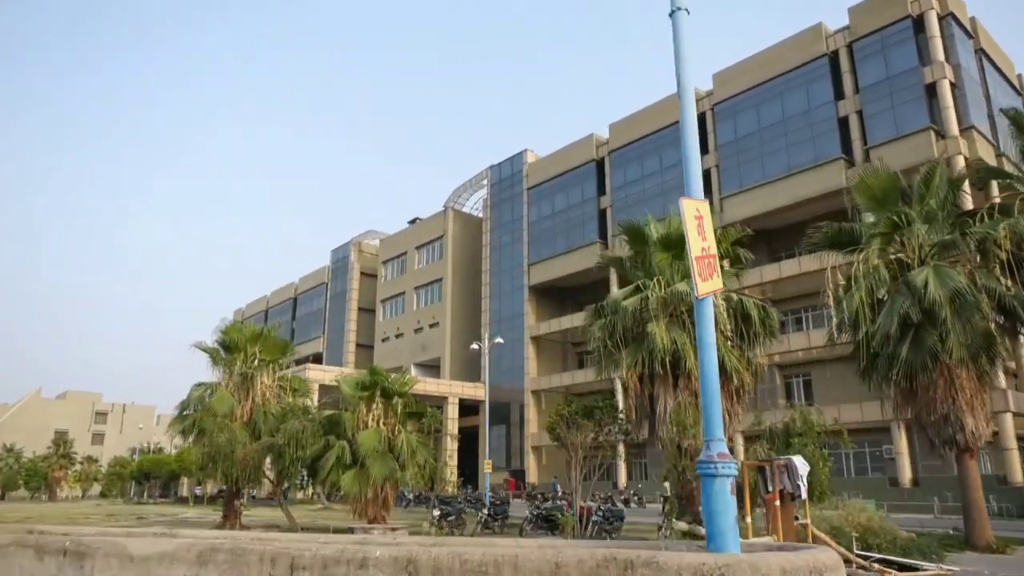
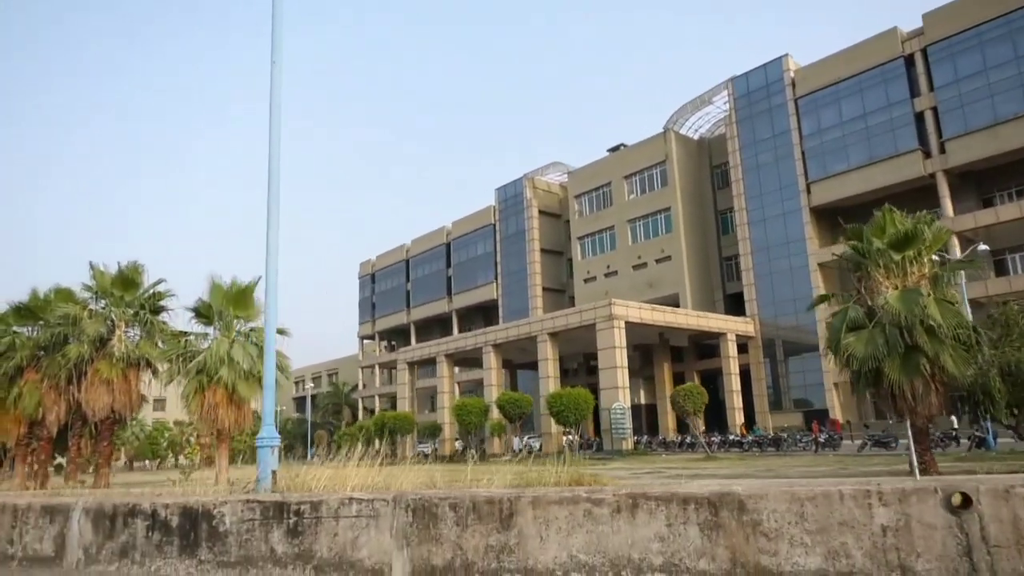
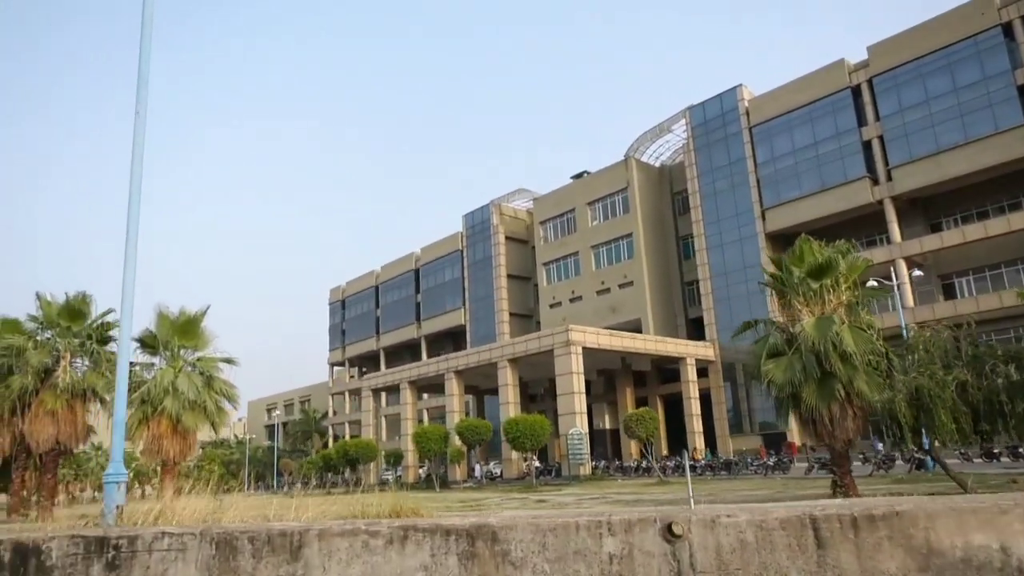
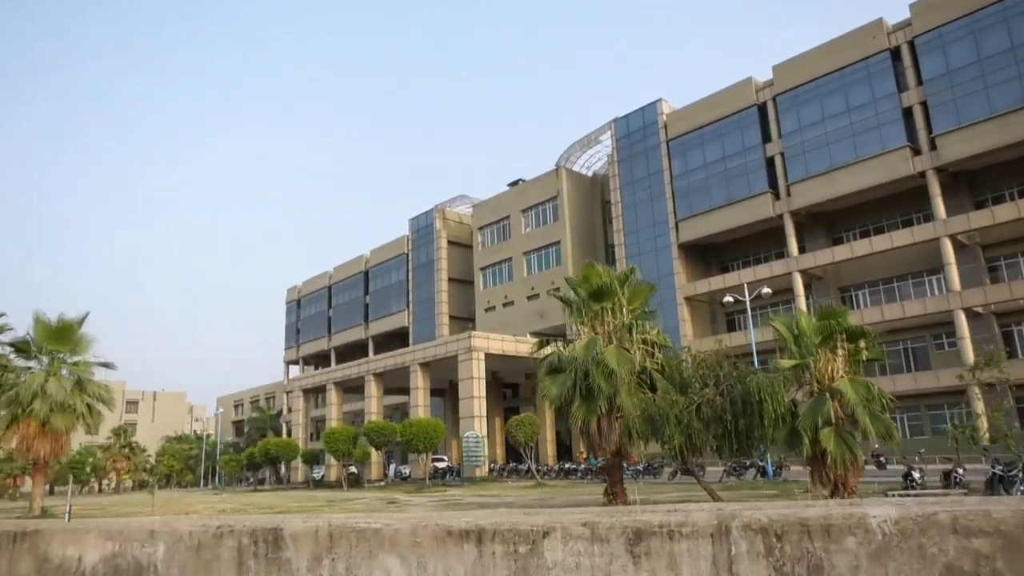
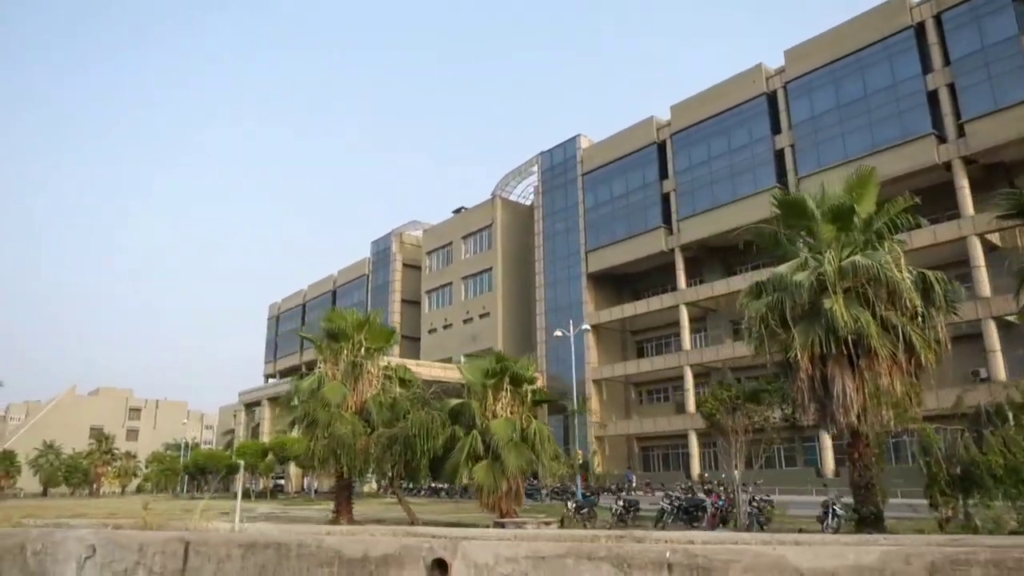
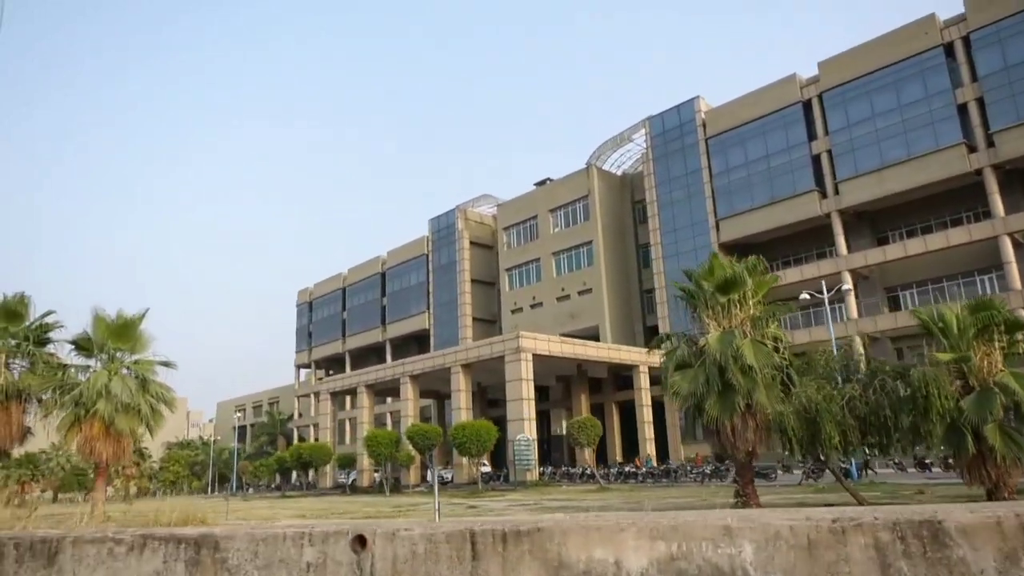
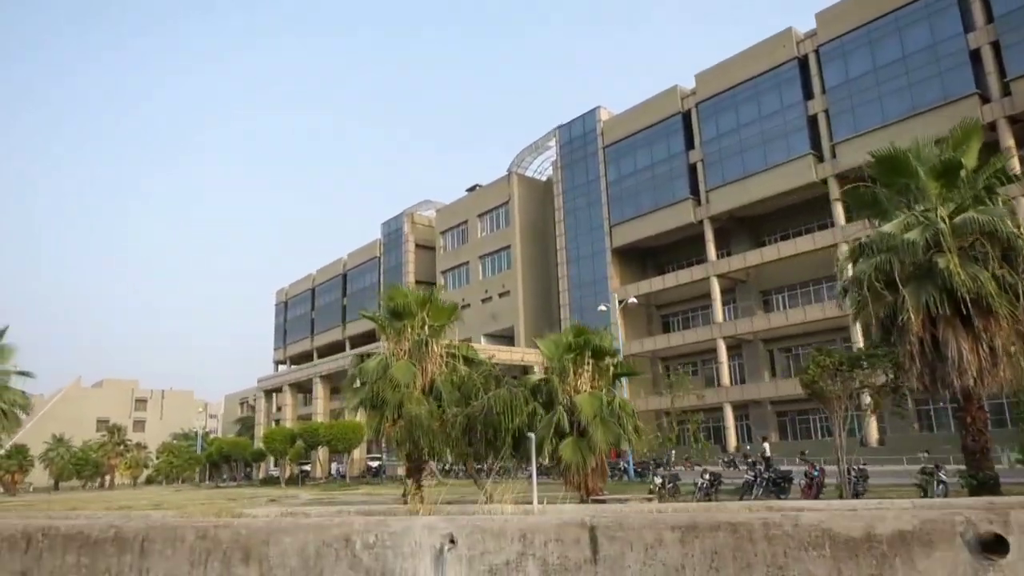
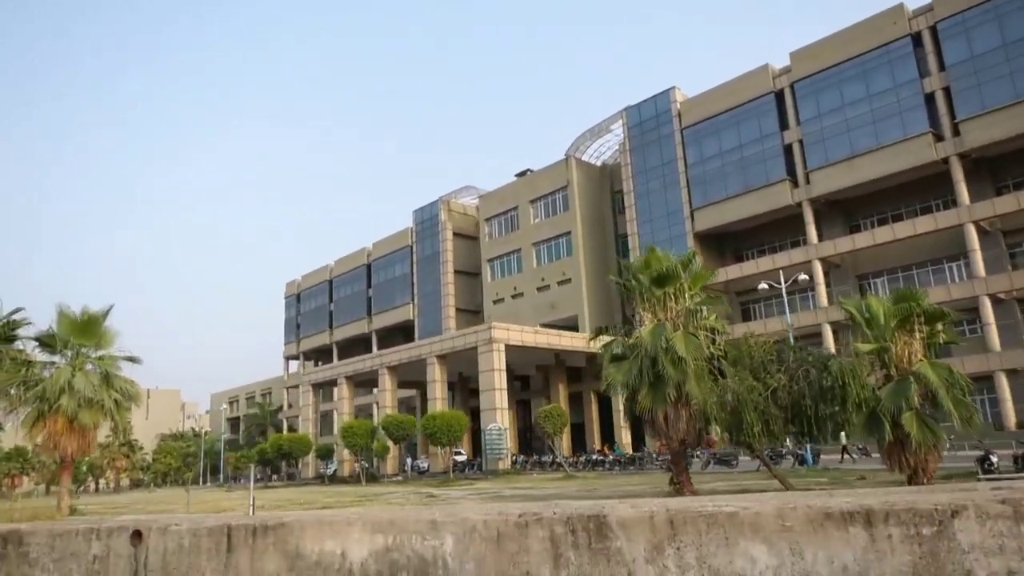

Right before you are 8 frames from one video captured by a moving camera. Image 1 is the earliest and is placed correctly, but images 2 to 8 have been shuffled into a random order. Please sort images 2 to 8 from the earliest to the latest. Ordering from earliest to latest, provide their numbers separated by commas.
5, 7, 4, 8, 6, 3, 2
